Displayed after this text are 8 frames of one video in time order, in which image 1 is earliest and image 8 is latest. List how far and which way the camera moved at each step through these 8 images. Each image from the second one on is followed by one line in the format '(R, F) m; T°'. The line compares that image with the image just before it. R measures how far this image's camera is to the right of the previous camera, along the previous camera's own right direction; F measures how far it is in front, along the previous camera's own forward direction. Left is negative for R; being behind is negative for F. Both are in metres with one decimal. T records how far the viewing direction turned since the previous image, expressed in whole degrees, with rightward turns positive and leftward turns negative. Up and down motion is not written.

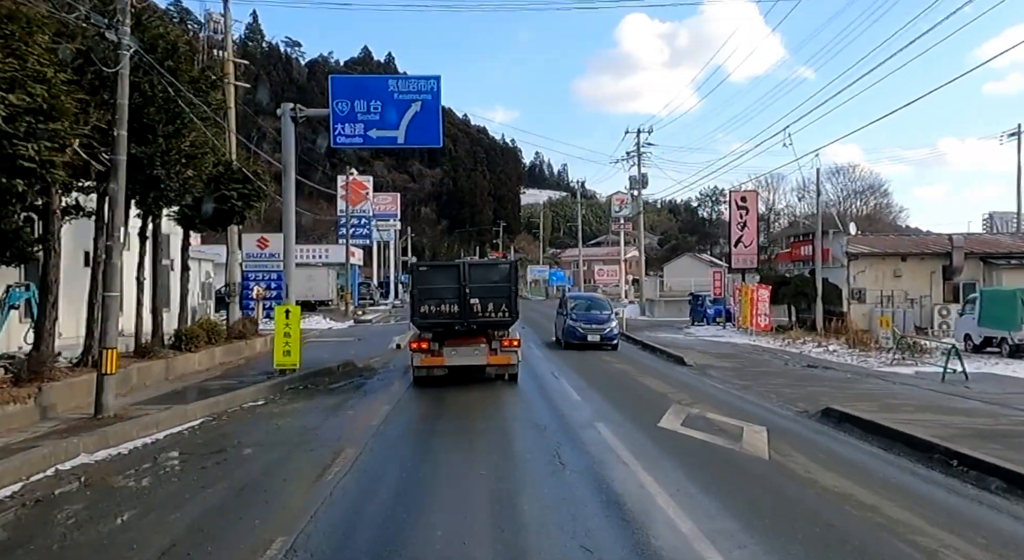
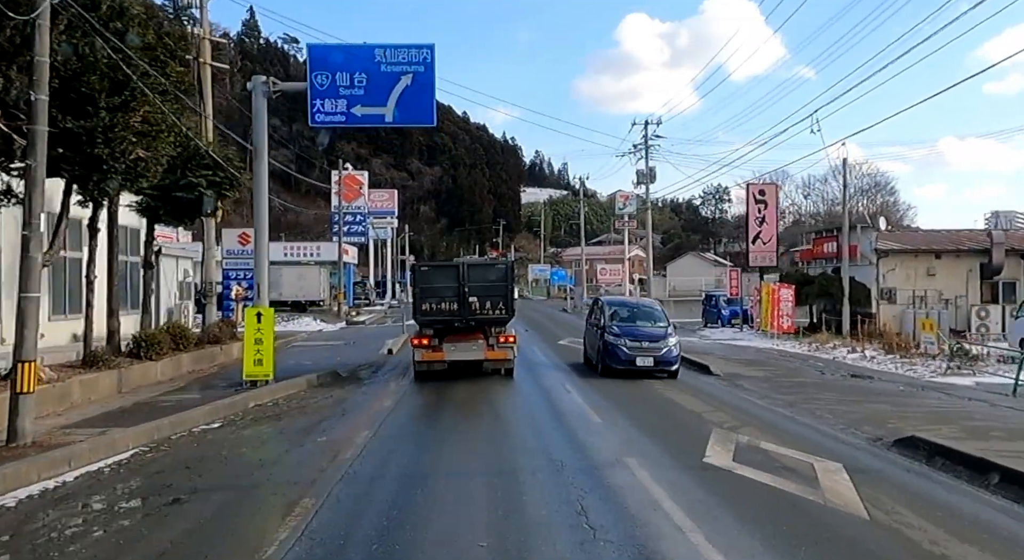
(-0.1, +2.1) m; 0°
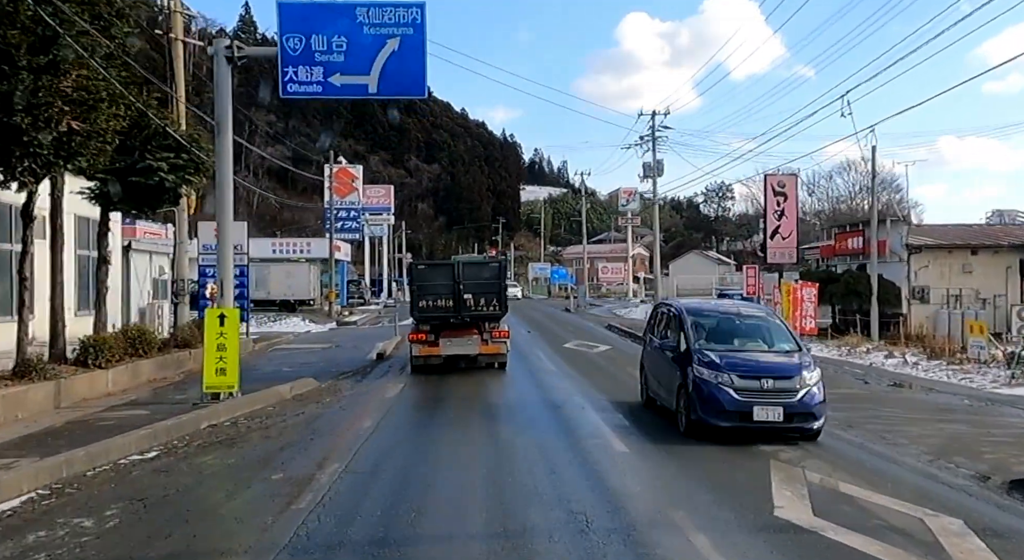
(-0.1, +2.0) m; 0°
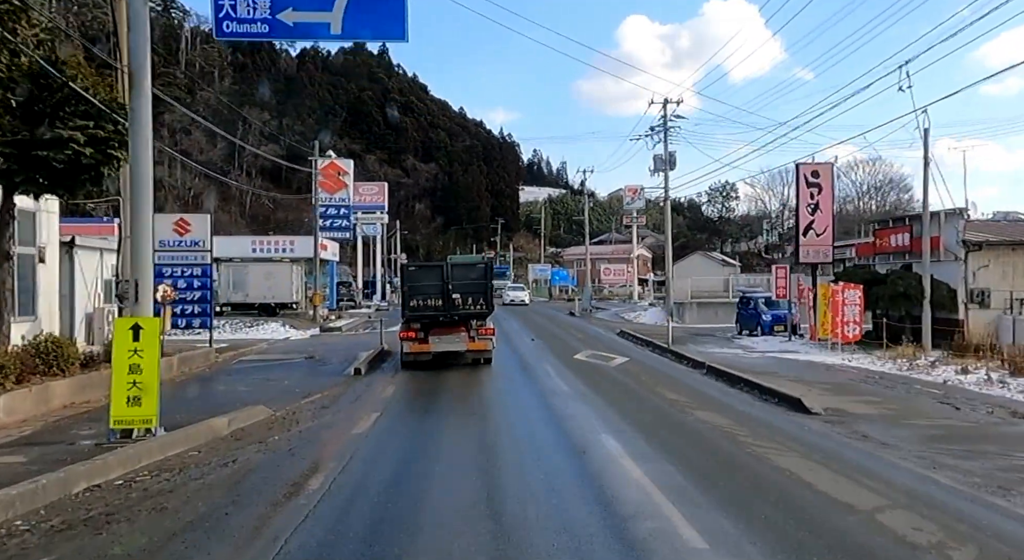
(-0.1, +3.1) m; 0°
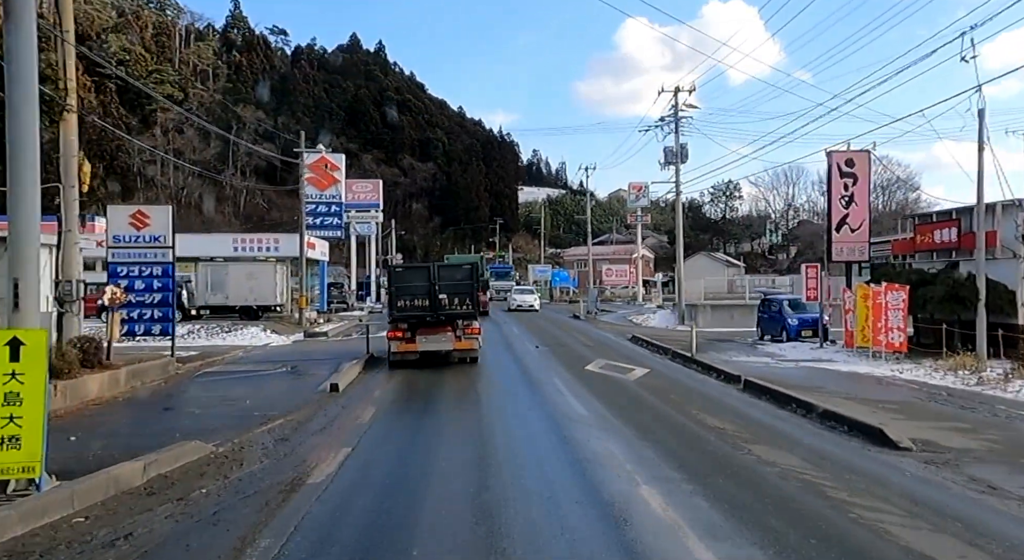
(-0.1, +2.5) m; 0°
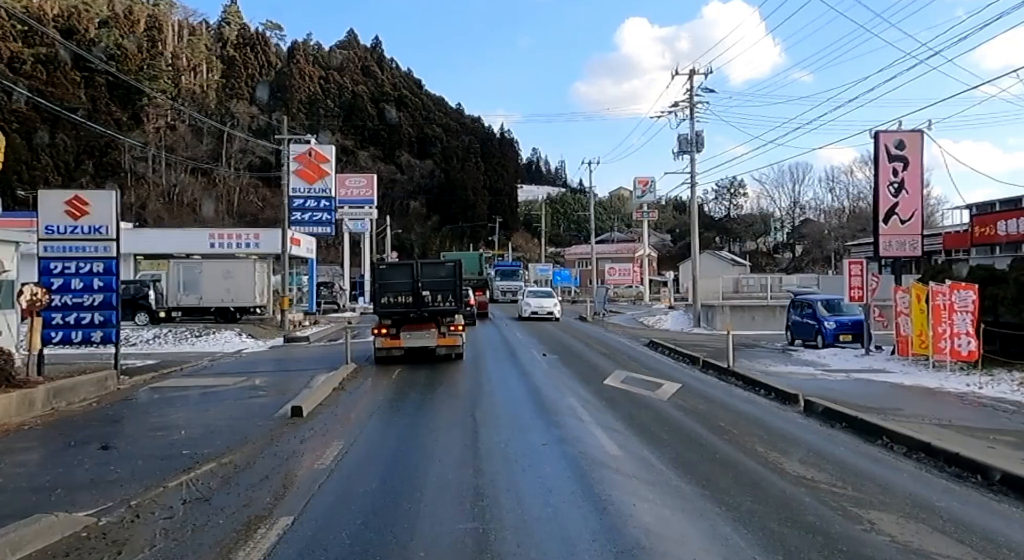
(-0.1, +2.8) m; 0°
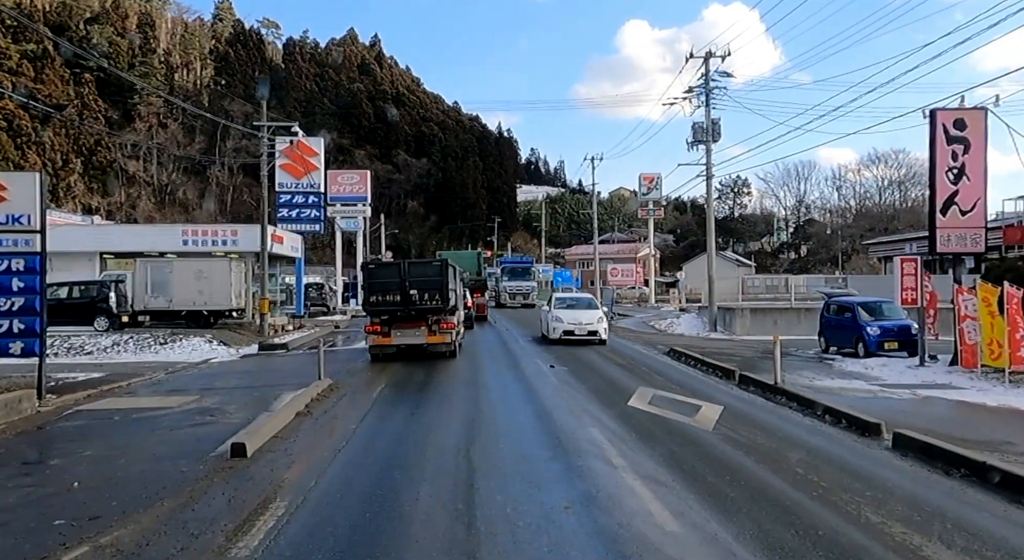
(-0.1, +2.6) m; 0°
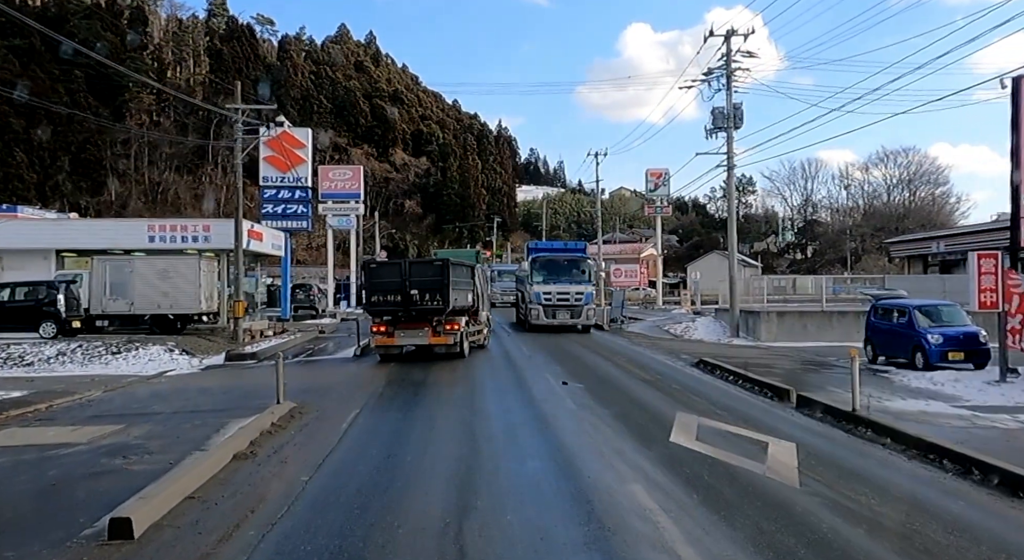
(-0.1, +2.8) m; 0°
